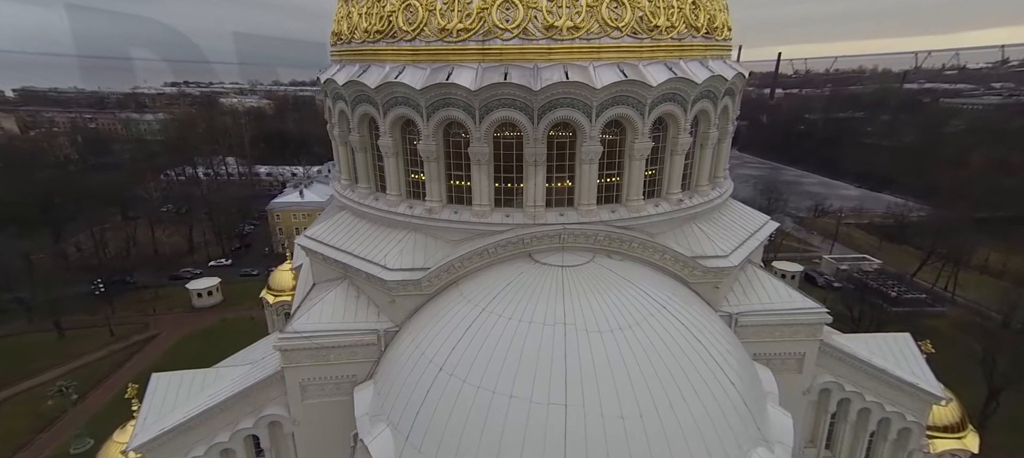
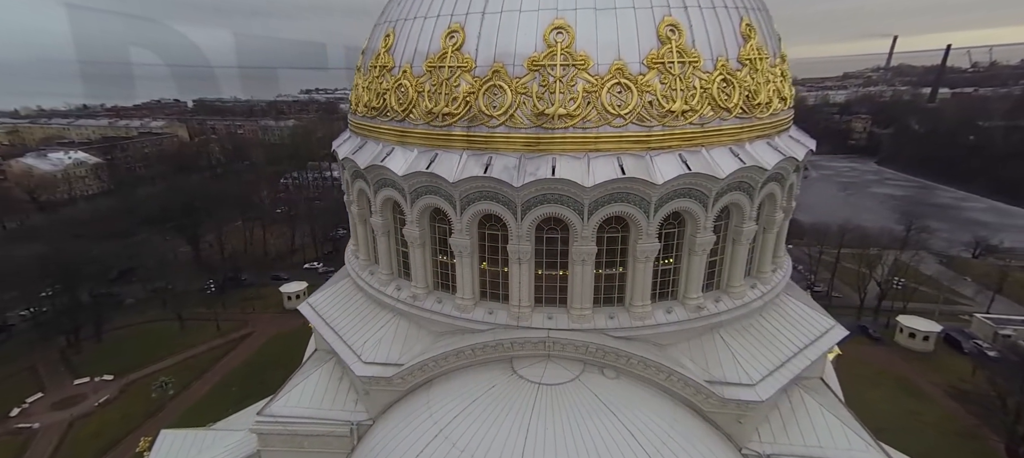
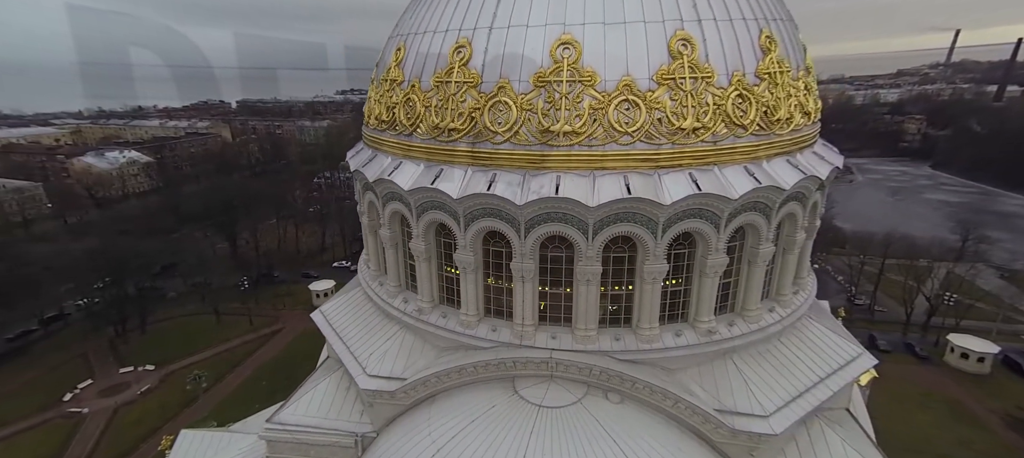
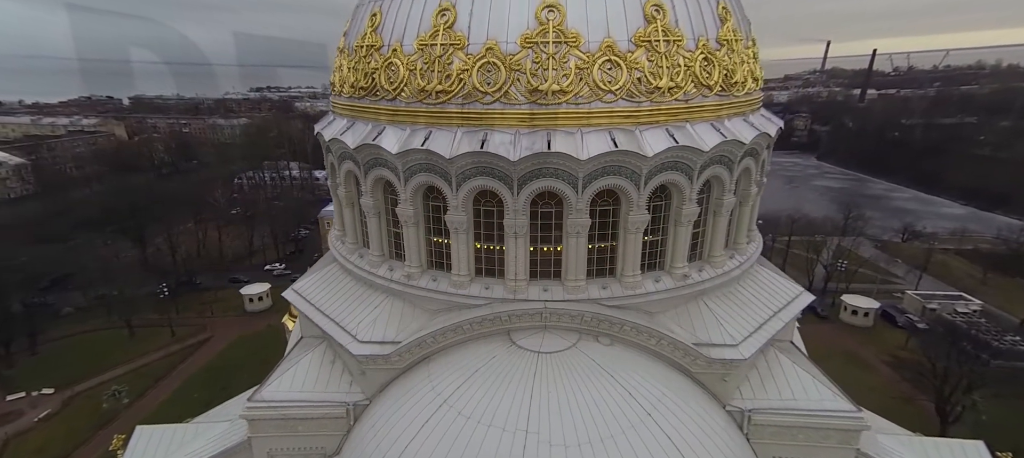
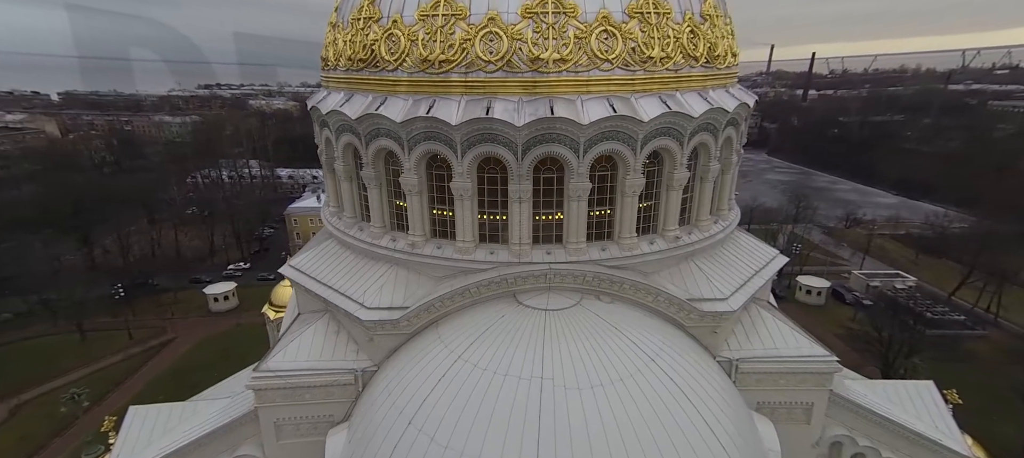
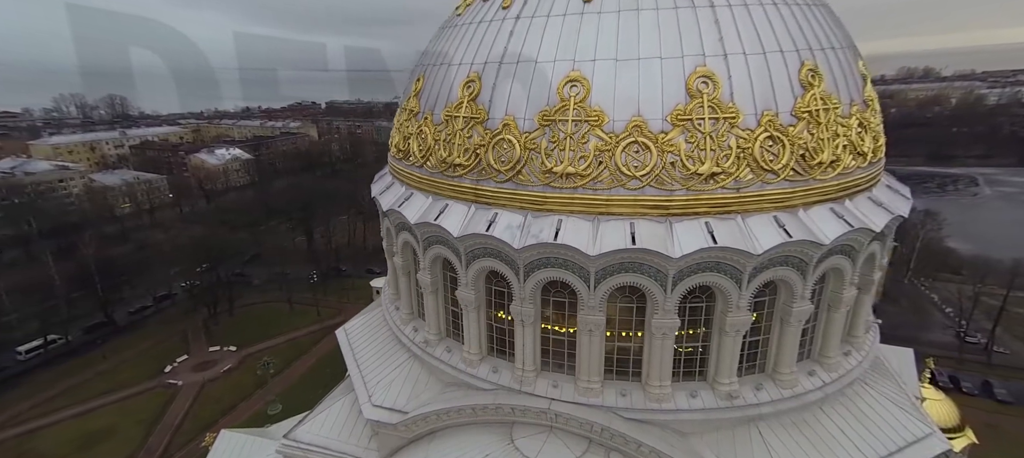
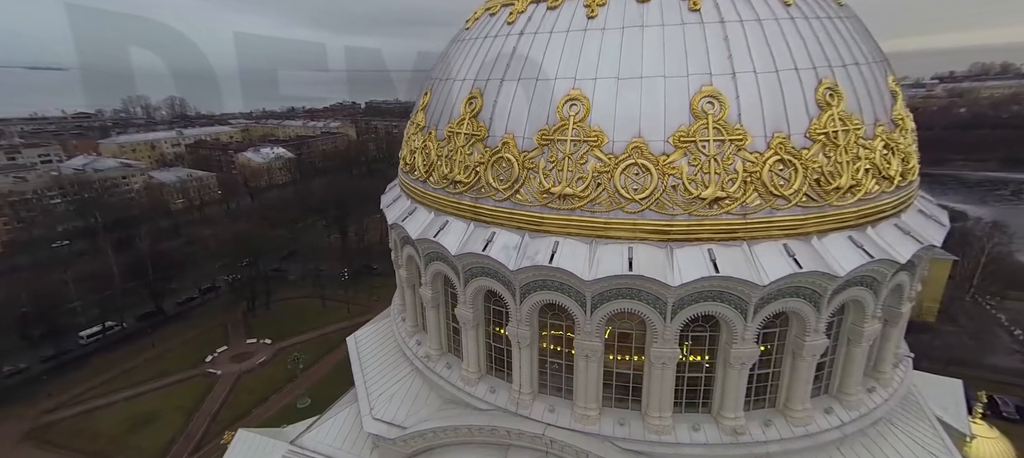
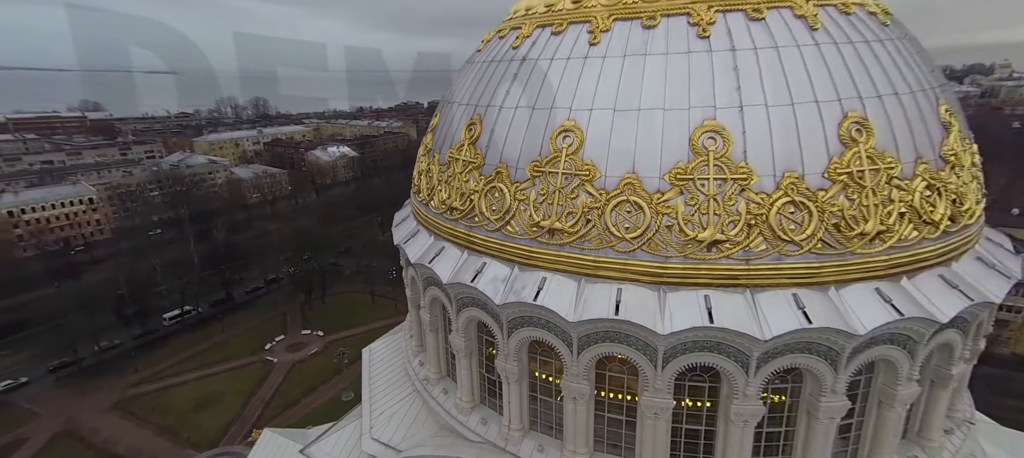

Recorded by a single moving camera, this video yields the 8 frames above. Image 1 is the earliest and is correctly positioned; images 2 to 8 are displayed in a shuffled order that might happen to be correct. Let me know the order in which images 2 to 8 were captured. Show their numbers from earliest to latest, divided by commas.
5, 4, 2, 3, 6, 7, 8
